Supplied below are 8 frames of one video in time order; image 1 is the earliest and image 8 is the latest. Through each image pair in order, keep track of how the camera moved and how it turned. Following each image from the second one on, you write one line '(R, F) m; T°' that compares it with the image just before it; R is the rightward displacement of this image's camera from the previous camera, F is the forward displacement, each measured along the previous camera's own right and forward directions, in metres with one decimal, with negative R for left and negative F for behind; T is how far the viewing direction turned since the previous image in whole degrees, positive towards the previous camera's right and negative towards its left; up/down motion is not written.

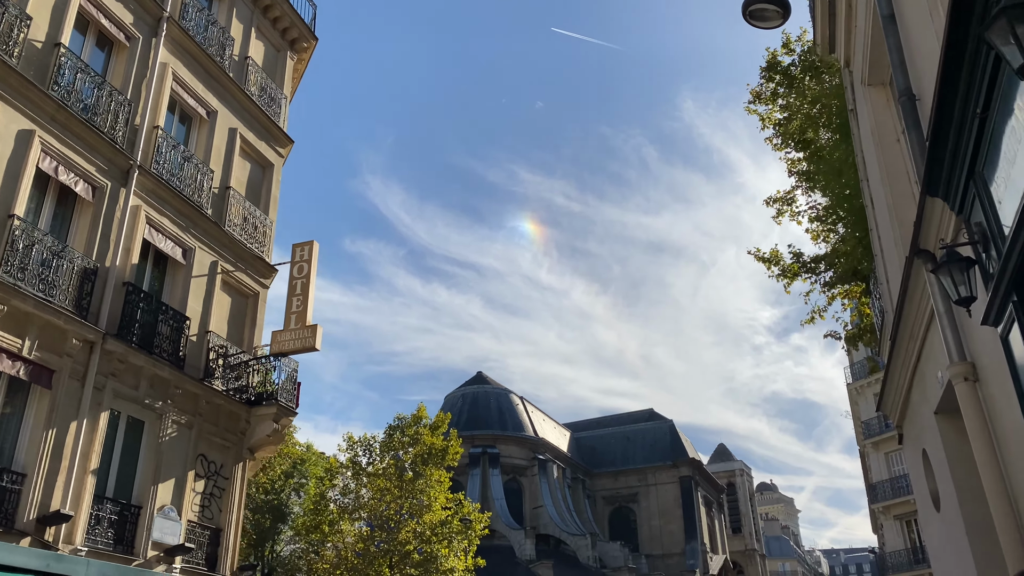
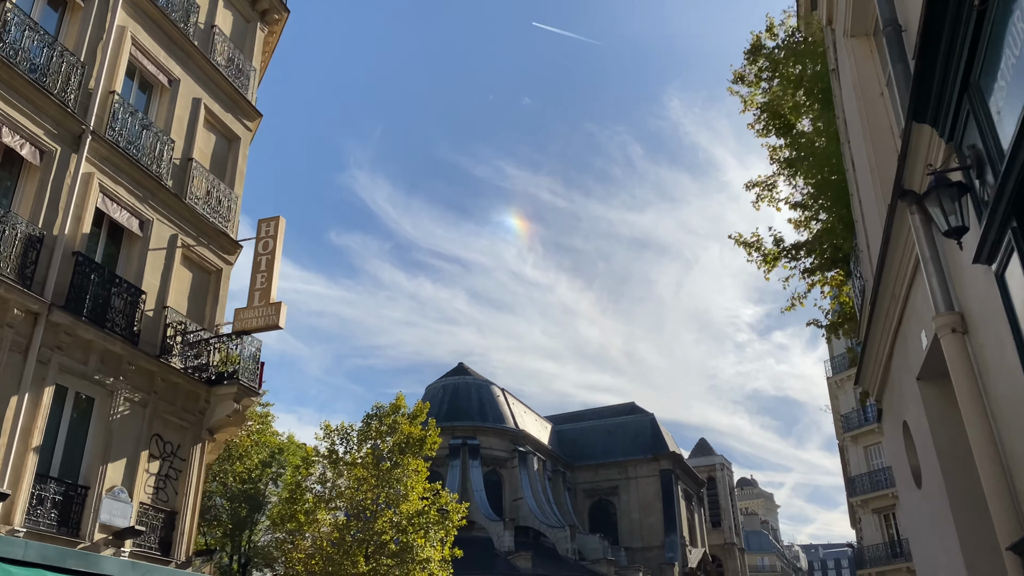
(+0.2, +0.3) m; +1°
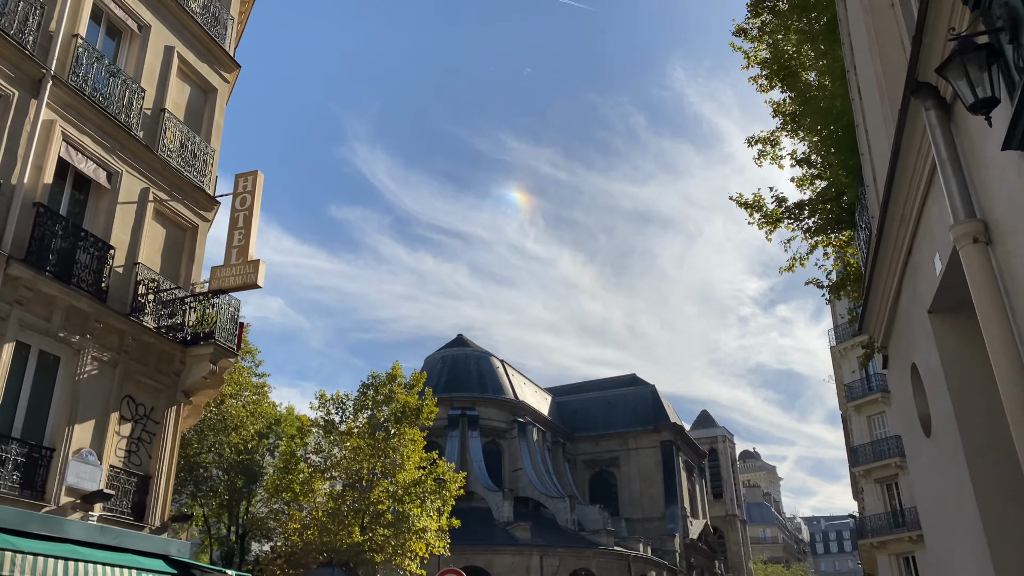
(+0.2, +0.4) m; 0°
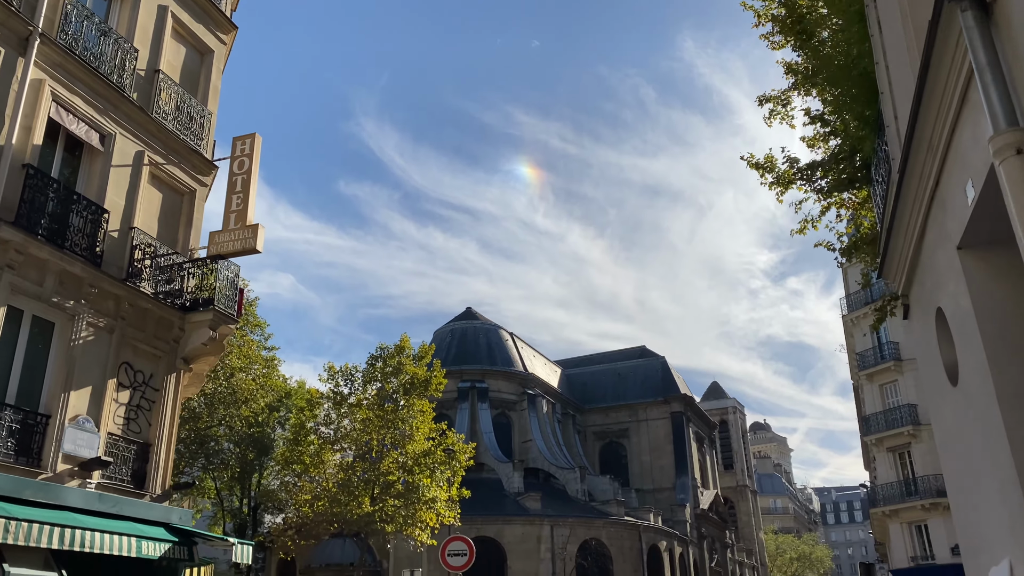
(+0.1, +0.2) m; -1°
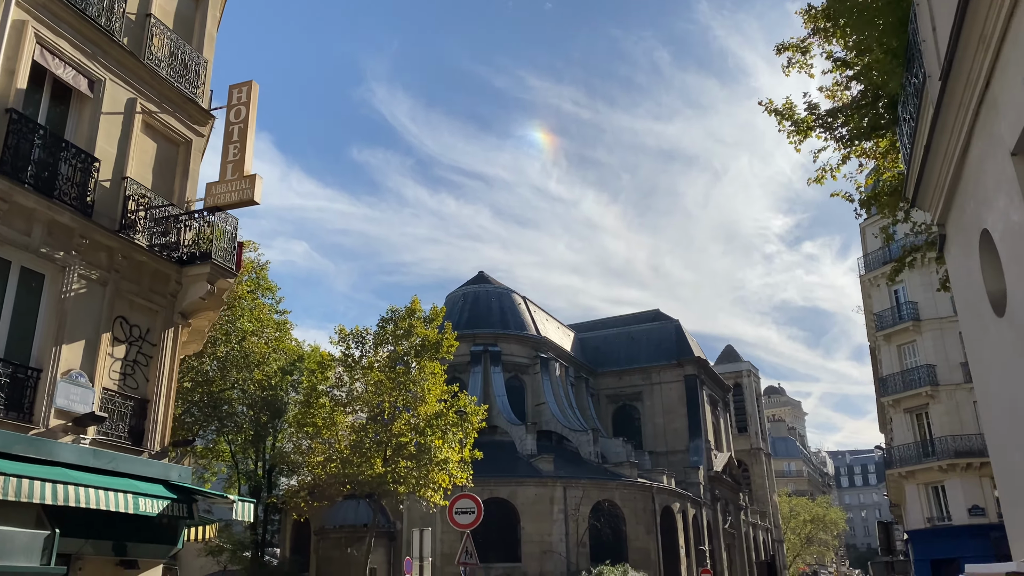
(+0.1, +0.3) m; -1°
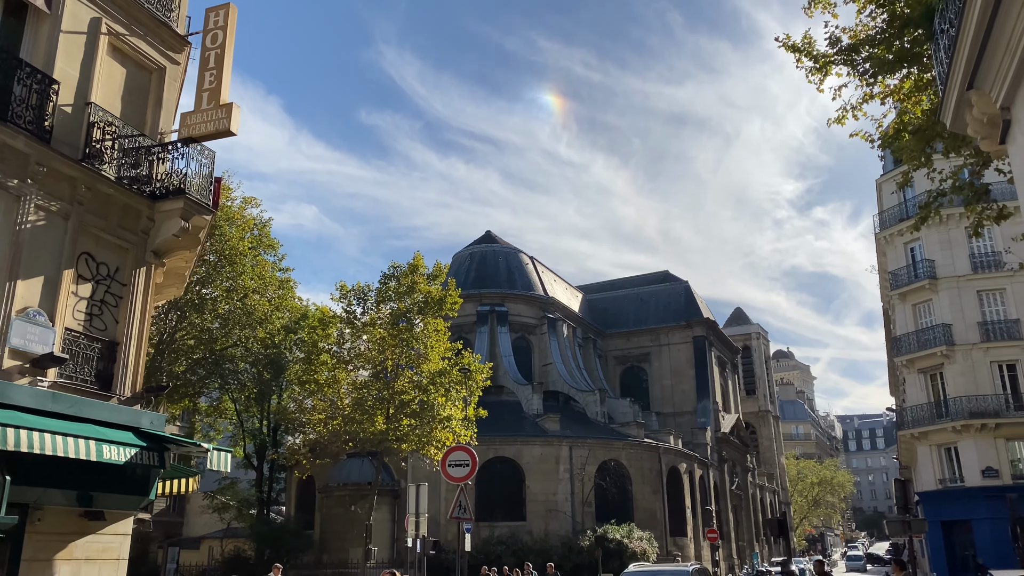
(+0.1, +0.6) m; -1°
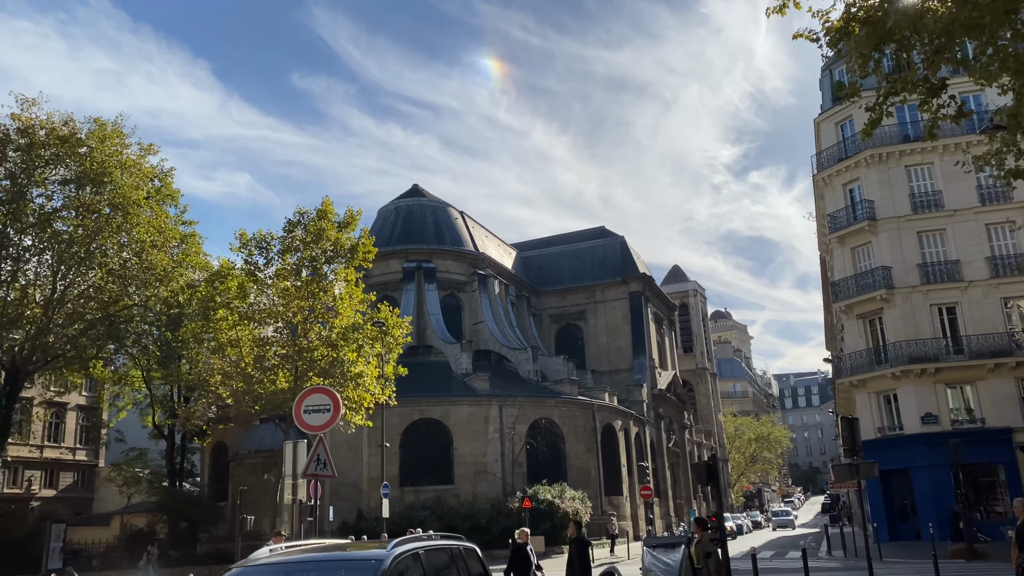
(+0.6, +1.8) m; +4°
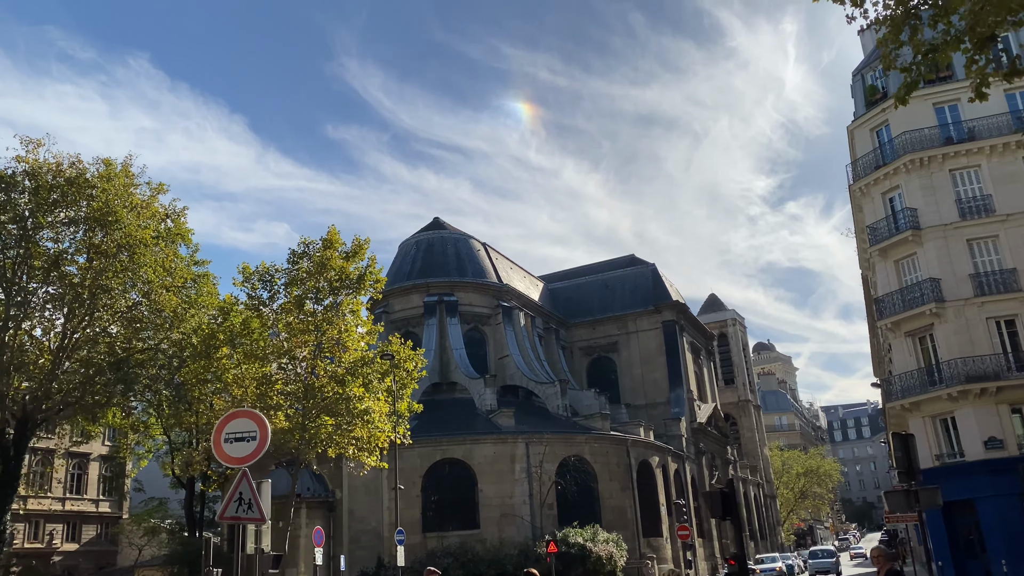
(+0.5, +1.4) m; -3°
